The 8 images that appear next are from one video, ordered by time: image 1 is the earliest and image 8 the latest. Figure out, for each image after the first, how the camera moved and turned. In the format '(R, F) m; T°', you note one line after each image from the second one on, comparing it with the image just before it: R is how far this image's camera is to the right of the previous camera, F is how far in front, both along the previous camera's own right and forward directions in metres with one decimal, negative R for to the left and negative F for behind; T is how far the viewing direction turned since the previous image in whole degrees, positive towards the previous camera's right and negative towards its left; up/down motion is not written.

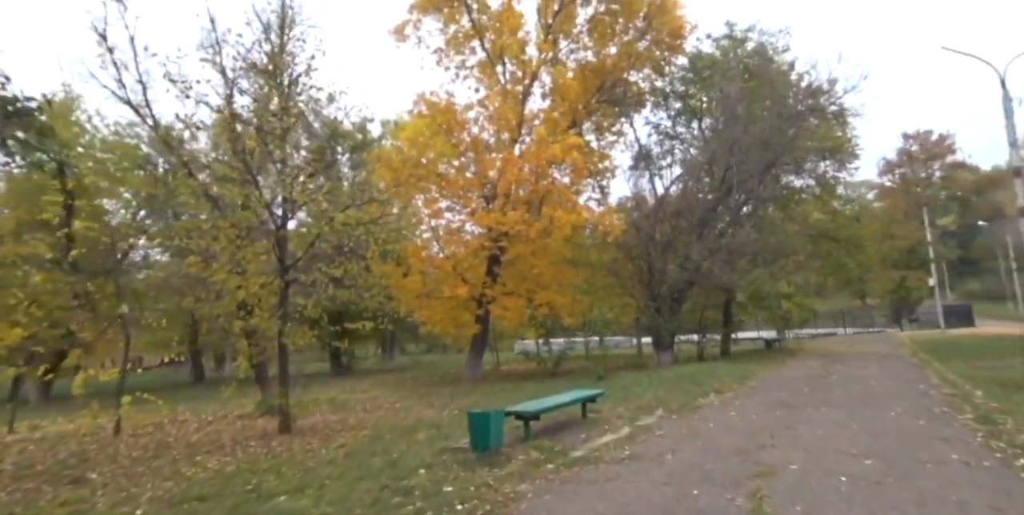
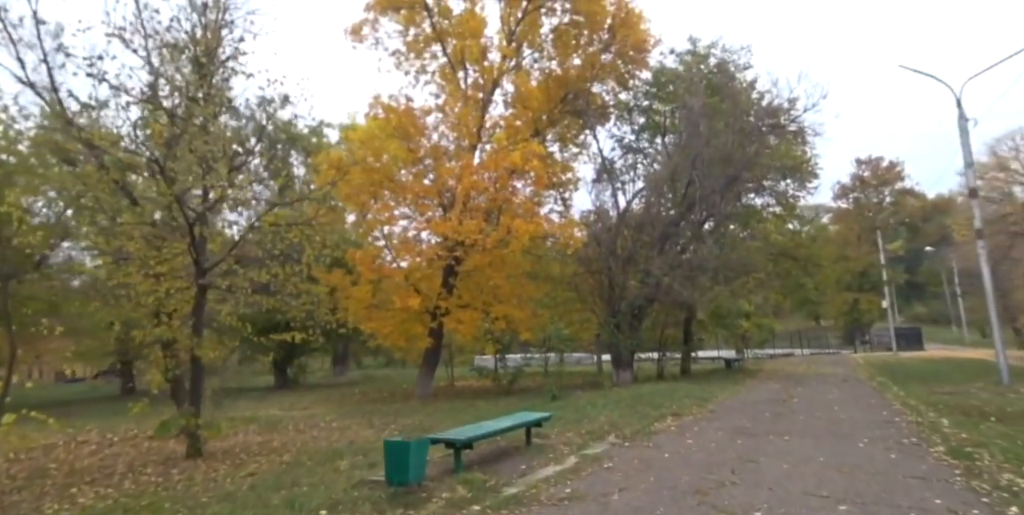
(+0.3, +0.8) m; +3°
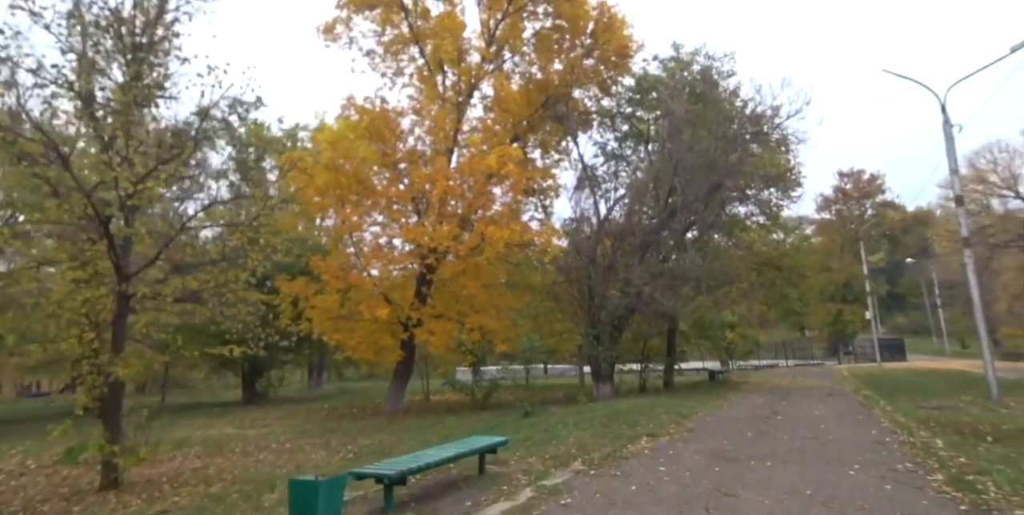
(+0.4, +0.8) m; +1°
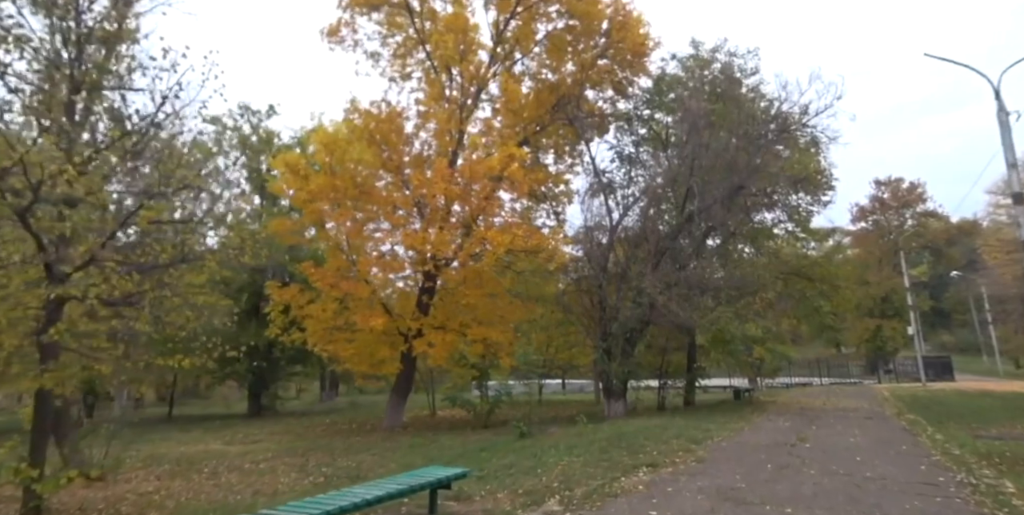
(+0.6, +1.2) m; -2°
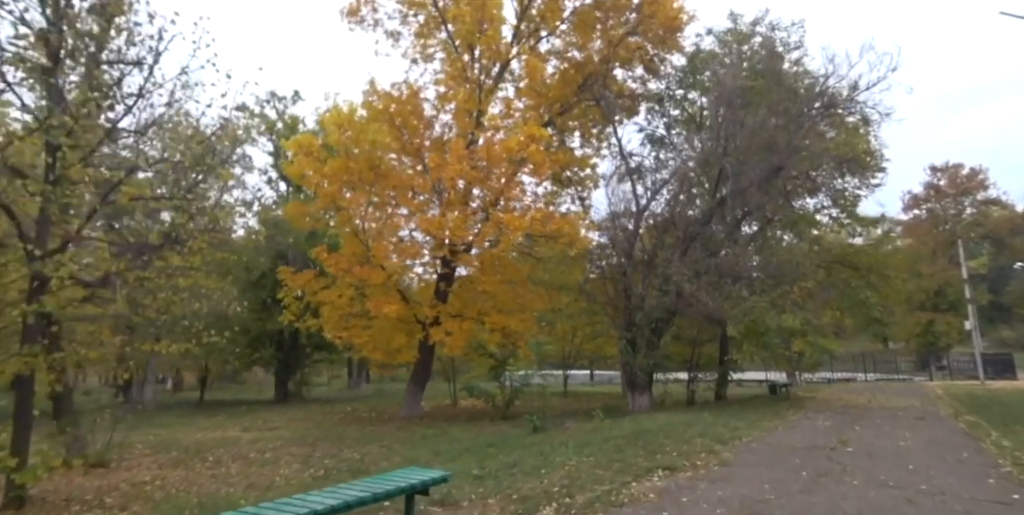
(+0.3, +0.8) m; -3°
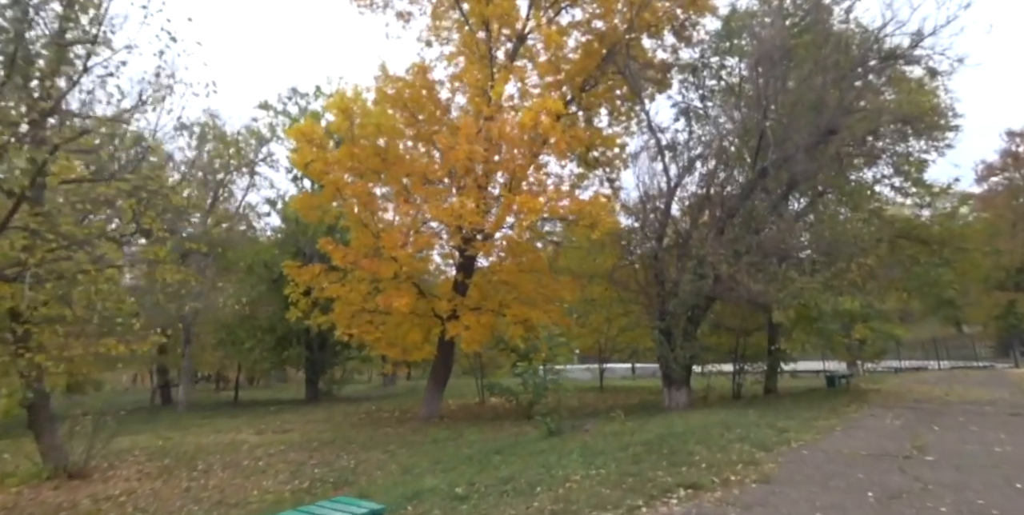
(+0.6, +1.4) m; -4°
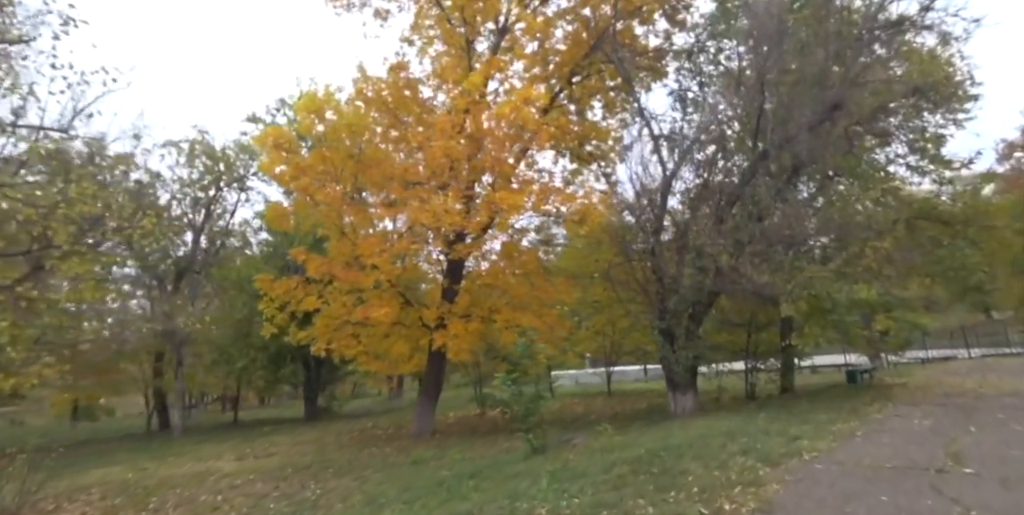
(+0.6, +1.0) m; -1°
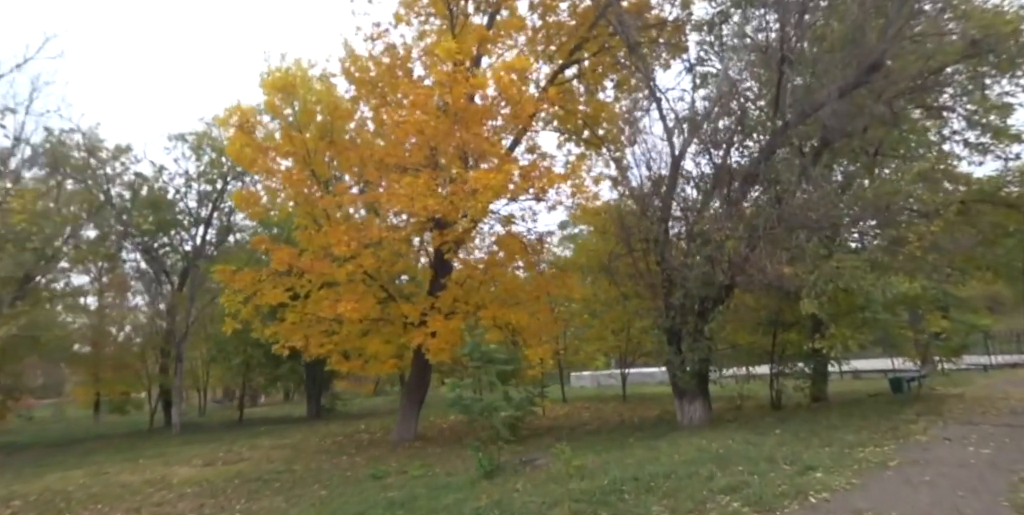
(+1.0, +1.6) m; -4°
